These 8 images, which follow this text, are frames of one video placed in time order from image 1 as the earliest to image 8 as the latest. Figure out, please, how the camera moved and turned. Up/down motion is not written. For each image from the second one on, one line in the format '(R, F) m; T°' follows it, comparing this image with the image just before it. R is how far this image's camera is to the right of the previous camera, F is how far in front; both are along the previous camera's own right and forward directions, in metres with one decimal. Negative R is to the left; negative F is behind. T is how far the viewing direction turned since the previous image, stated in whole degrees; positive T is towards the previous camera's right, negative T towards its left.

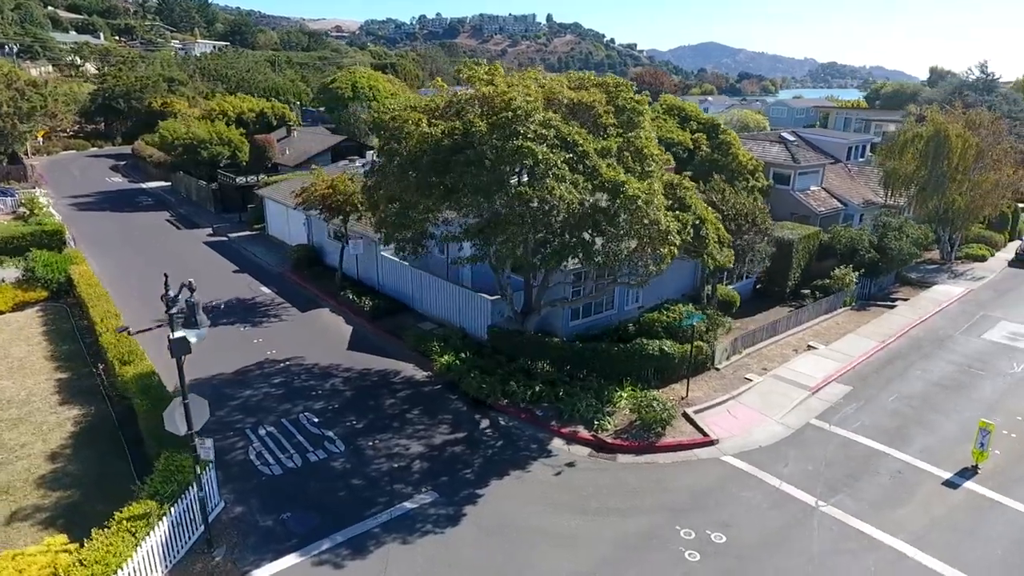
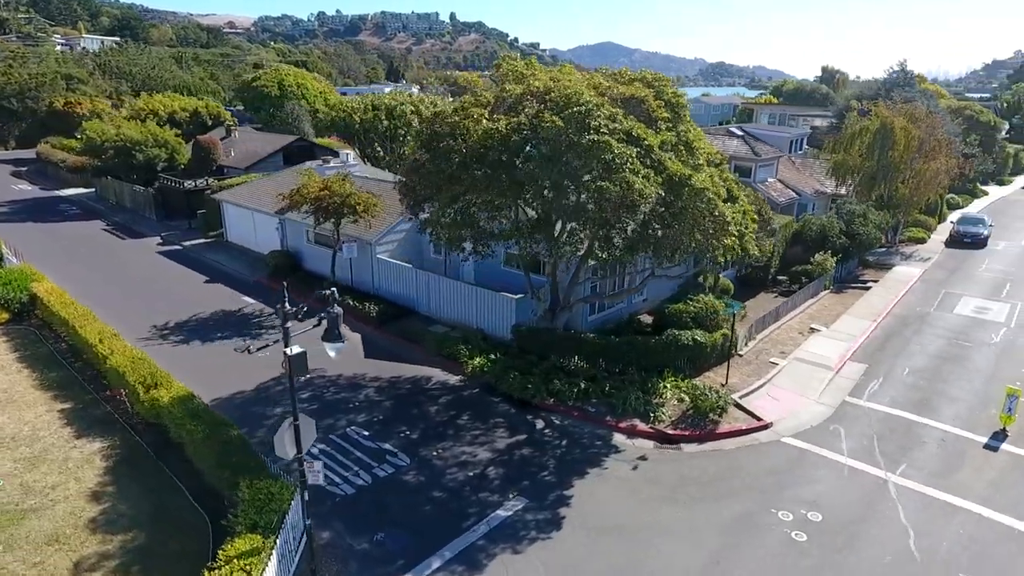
(-3.3, +0.5) m; +7°
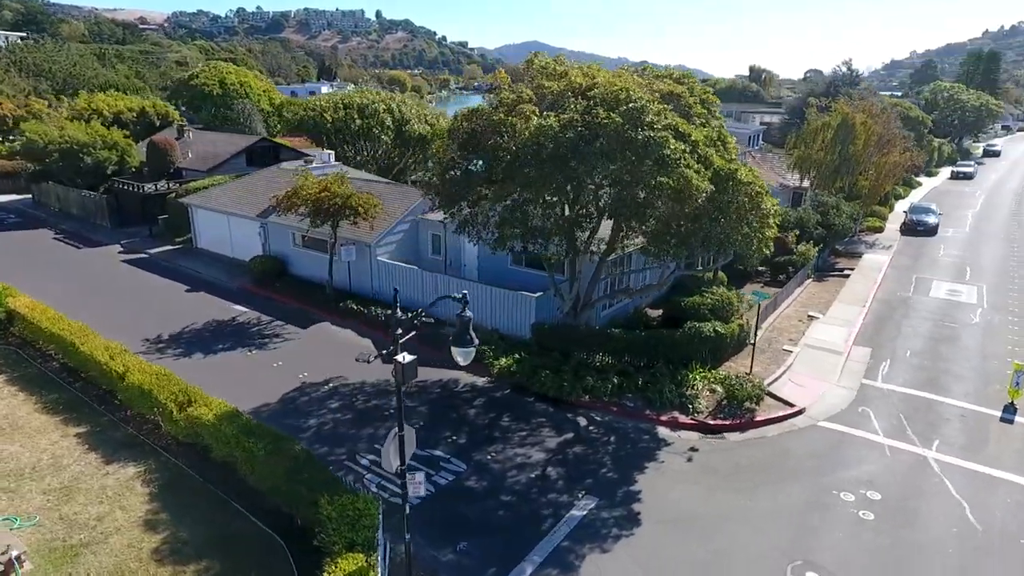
(-2.5, +0.3) m; +5°
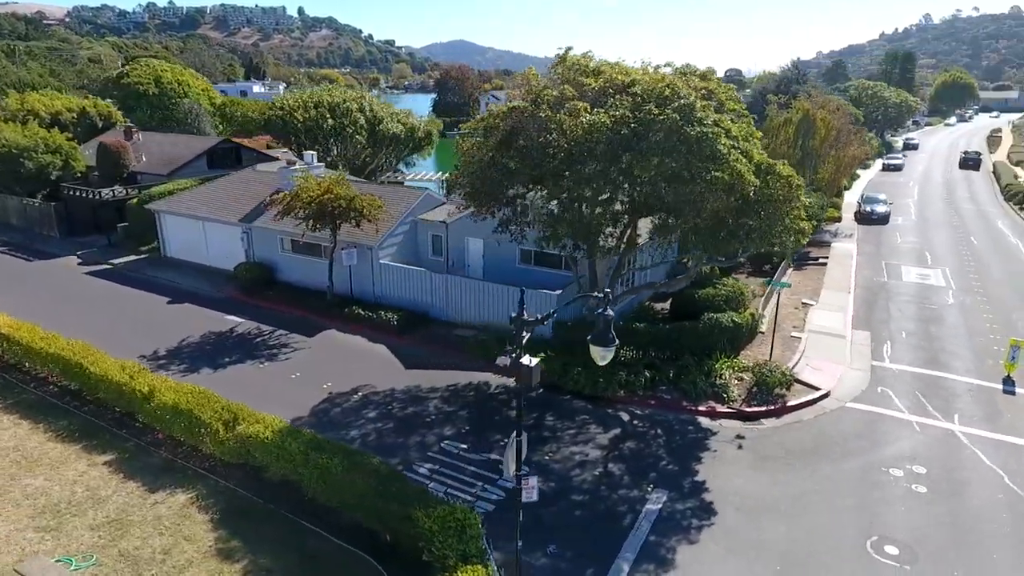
(-2.5, +0.3) m; +6°
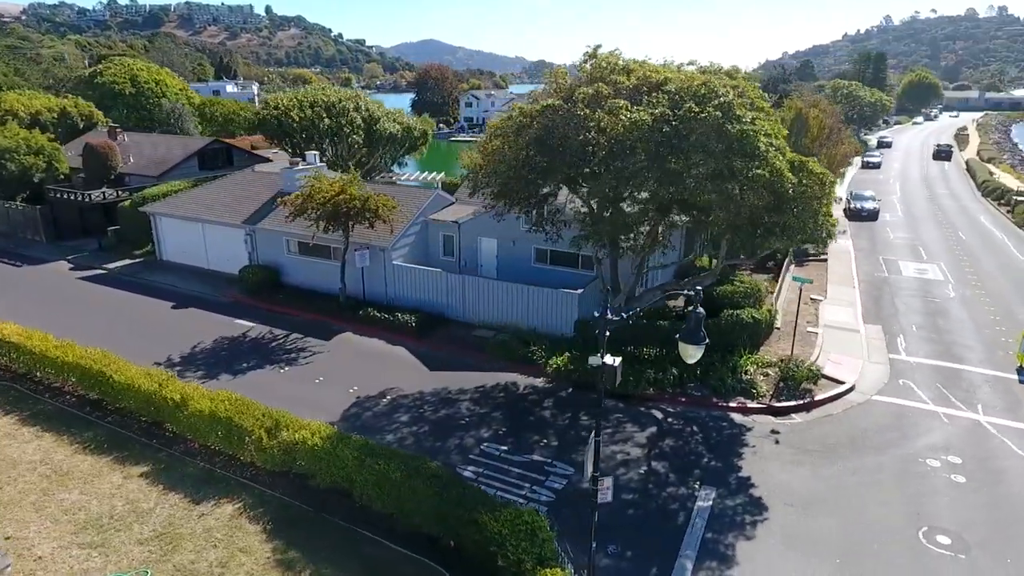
(-1.4, +0.1) m; +2°
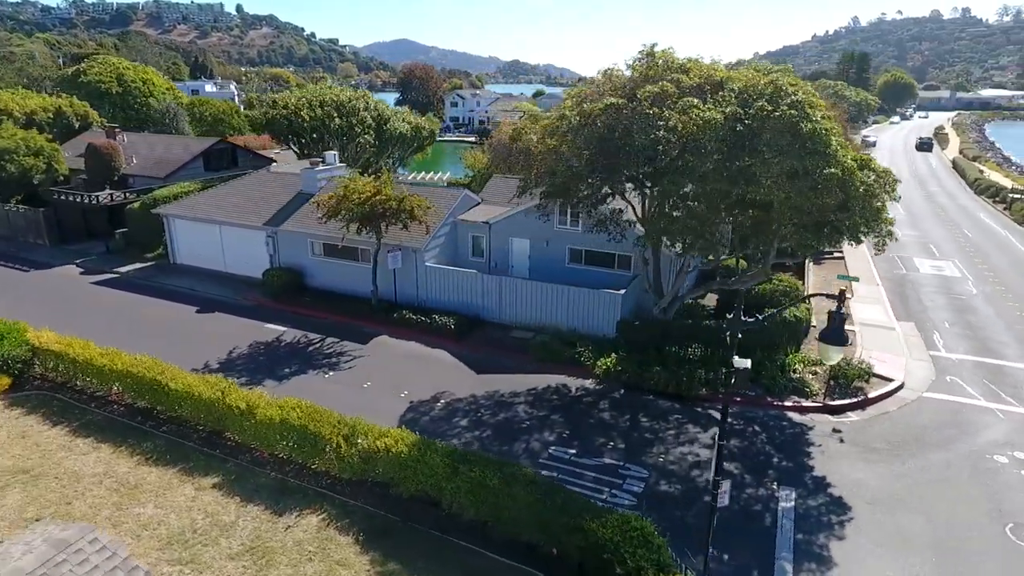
(-2.0, +0.2) m; +2°
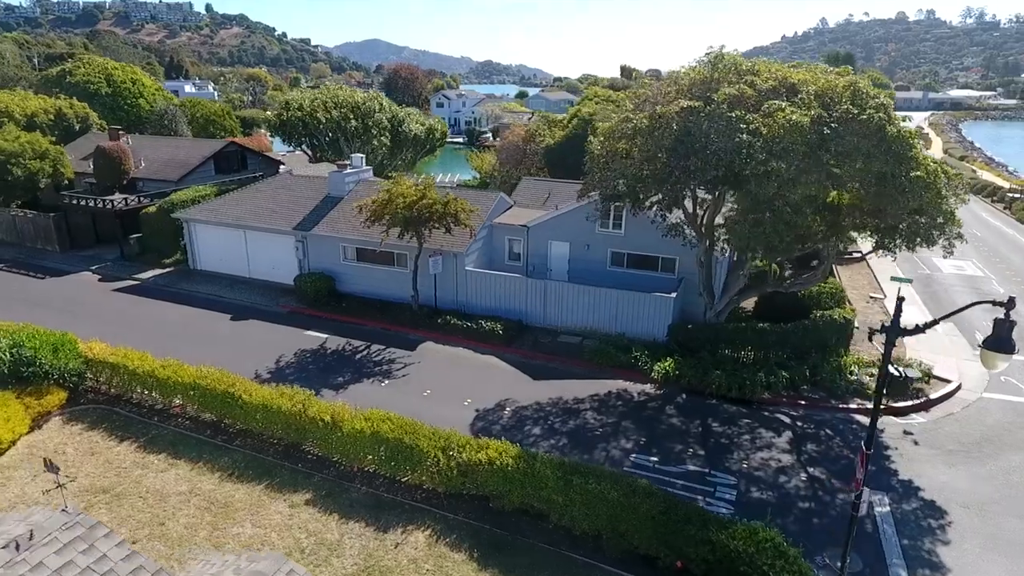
(-2.3, +0.2) m; +2°
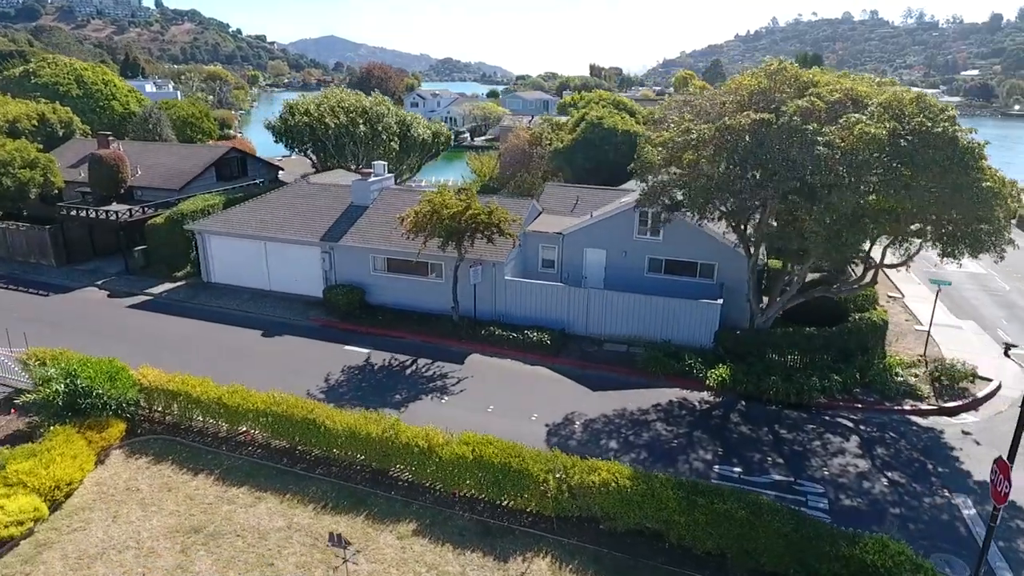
(-2.6, +0.2) m; +3°
